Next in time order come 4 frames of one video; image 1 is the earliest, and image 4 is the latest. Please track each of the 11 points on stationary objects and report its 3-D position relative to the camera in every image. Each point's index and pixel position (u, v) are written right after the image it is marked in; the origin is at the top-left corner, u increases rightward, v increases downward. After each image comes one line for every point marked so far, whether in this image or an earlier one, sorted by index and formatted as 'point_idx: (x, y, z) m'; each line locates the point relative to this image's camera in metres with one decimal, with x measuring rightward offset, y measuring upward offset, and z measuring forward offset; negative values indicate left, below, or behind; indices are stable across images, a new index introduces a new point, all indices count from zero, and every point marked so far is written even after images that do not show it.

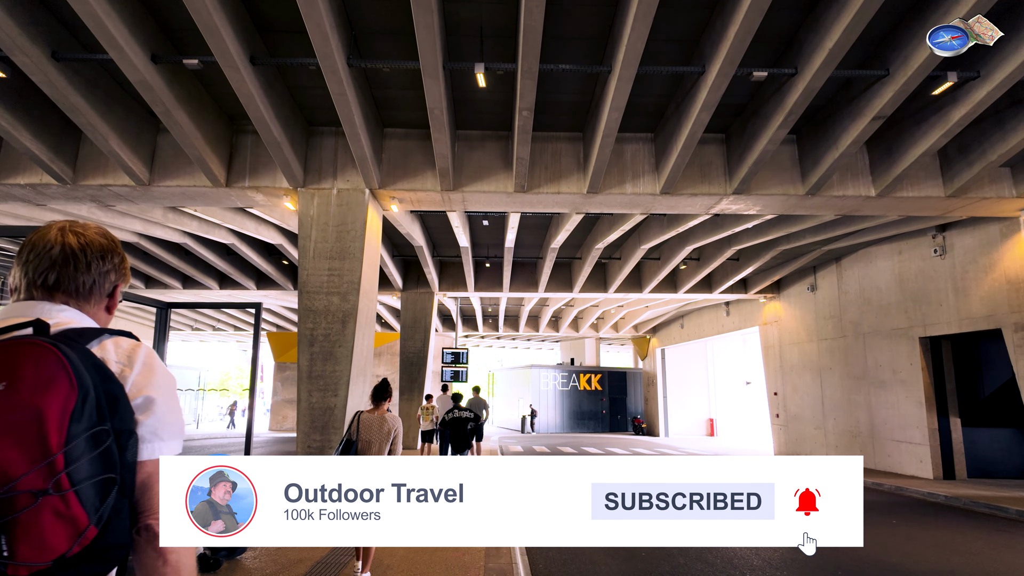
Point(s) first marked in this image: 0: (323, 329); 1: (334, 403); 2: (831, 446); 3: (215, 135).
0: (-3.1, -0.7, +9.5) m
1: (-2.9, -1.8, +9.3) m
2: (+9.6, -4.8, +17.4) m
3: (-4.9, +2.5, +9.5) m
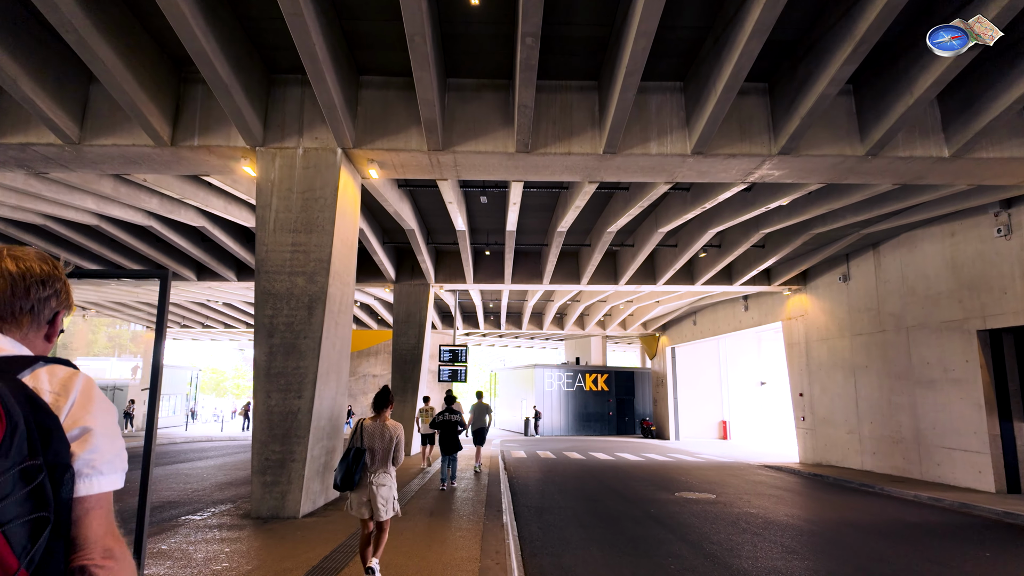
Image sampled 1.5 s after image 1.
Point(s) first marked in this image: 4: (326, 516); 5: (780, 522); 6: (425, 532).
0: (-3.1, -0.4, +7.9) m
1: (-2.8, -1.6, +7.7) m
2: (+9.7, -4.5, +15.7) m
3: (-4.9, +2.8, +7.9) m
4: (-2.5, -3.1, +7.8) m
5: (+4.2, -3.7, +9.2) m
6: (-1.1, -3.1, +7.3) m
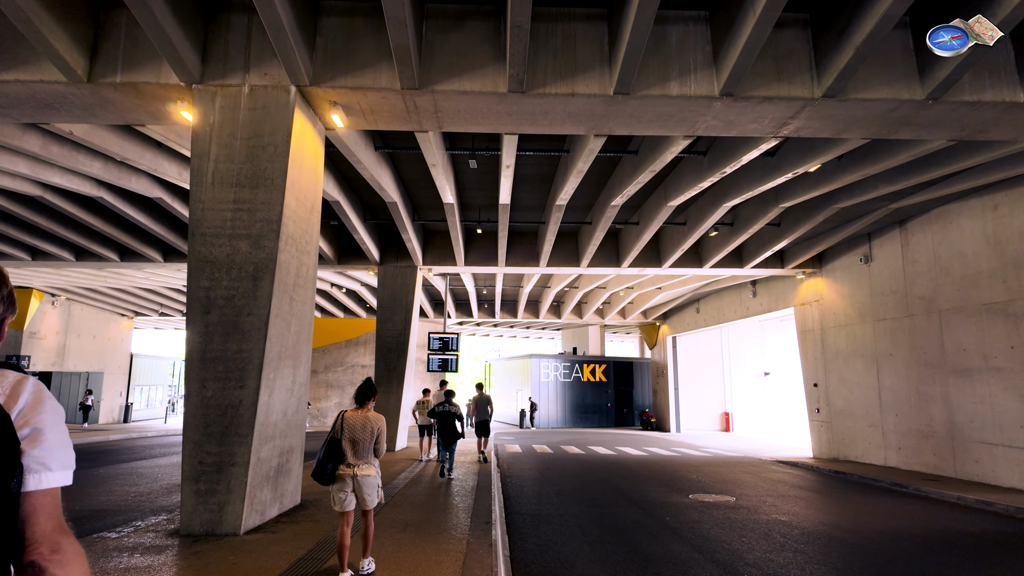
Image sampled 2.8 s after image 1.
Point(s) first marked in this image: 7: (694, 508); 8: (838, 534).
0: (-3.2, 0.0, +6.5) m
1: (-3.0, -1.2, +6.3) m
2: (+9.5, -4.0, +14.5) m
3: (-5.0, +3.2, +6.4) m
4: (-2.6, -2.7, +6.4) m
5: (+4.1, -3.3, +7.9) m
6: (-1.2, -2.7, +6.0) m
7: (+2.8, -3.4, +8.9) m
8: (+4.4, -3.3, +7.8) m
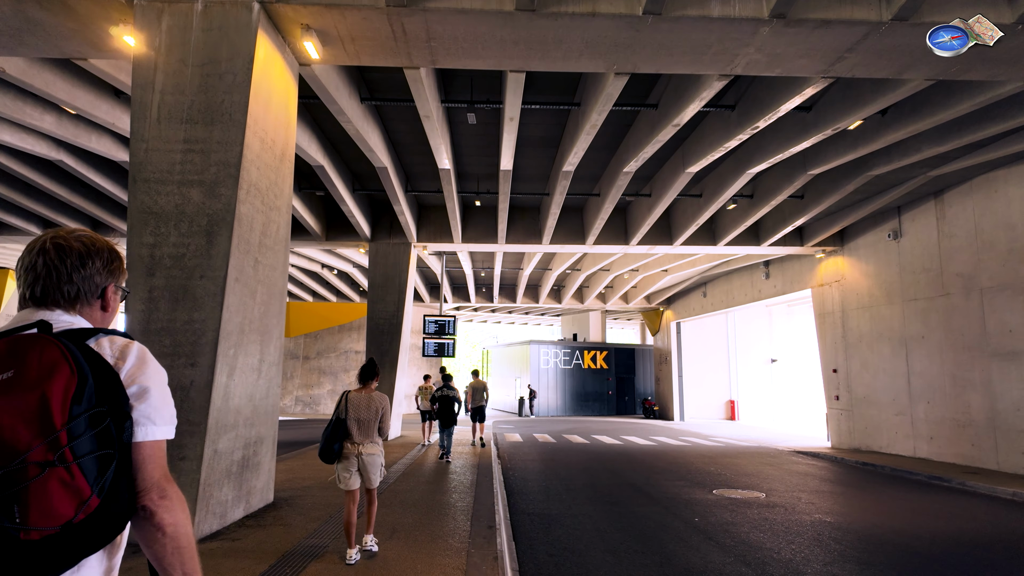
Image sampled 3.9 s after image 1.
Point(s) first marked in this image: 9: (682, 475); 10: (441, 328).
0: (-3.1, +0.4, +5.3) m
1: (-2.9, -0.8, +5.2) m
2: (+9.5, -3.5, +13.5) m
3: (-4.9, +3.6, +5.2) m
4: (-2.5, -2.3, +5.3) m
5: (+4.2, -2.9, +6.8) m
6: (-1.1, -2.3, +4.9) m
7: (+2.9, -3.0, +7.8) m
8: (+4.5, -2.9, +6.8) m
9: (+3.1, -3.4, +10.6) m
10: (-2.3, -1.3, +19.2) m
